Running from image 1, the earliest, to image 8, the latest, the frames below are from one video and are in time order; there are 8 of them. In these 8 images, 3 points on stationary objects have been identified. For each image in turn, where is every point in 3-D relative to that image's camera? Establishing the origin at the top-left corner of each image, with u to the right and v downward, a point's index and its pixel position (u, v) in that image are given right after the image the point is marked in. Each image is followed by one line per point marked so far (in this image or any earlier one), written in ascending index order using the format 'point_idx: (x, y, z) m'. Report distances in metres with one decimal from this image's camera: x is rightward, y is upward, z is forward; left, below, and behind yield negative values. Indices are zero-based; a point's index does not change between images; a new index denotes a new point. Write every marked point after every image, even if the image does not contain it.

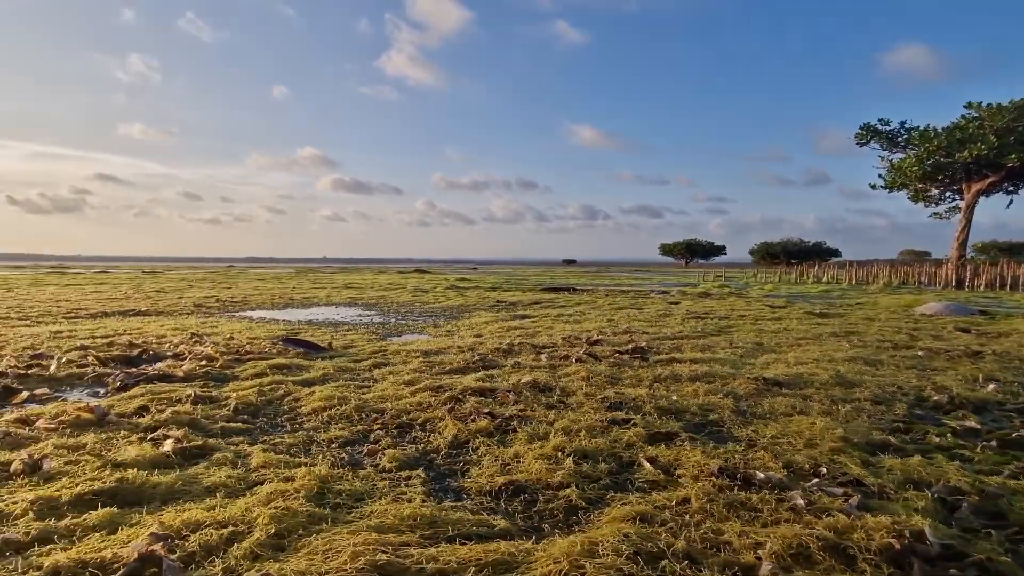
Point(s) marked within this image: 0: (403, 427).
0: (-1.8, -2.3, +9.6) m
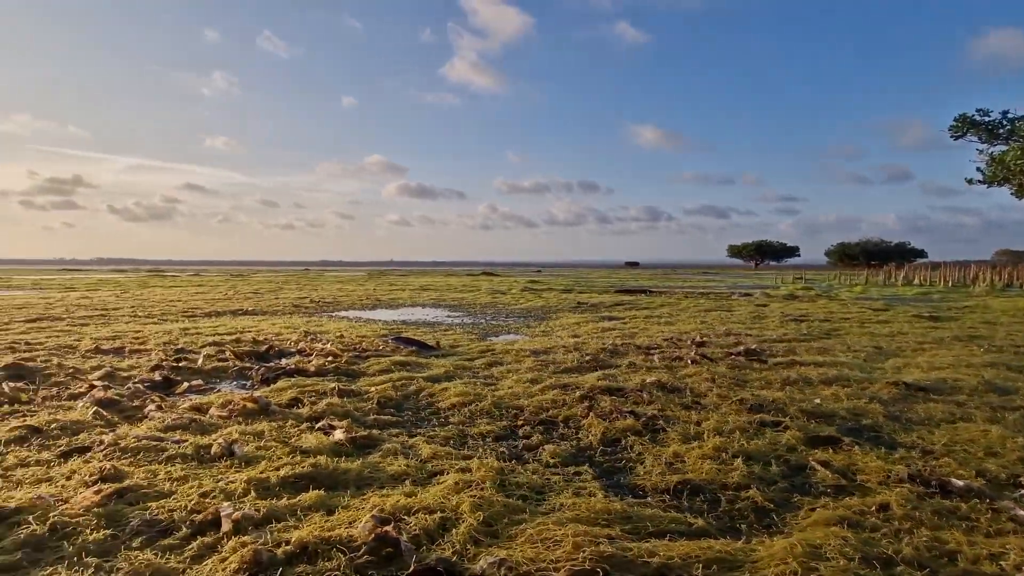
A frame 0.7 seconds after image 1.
0: (+0.6, -2.3, +9.6) m
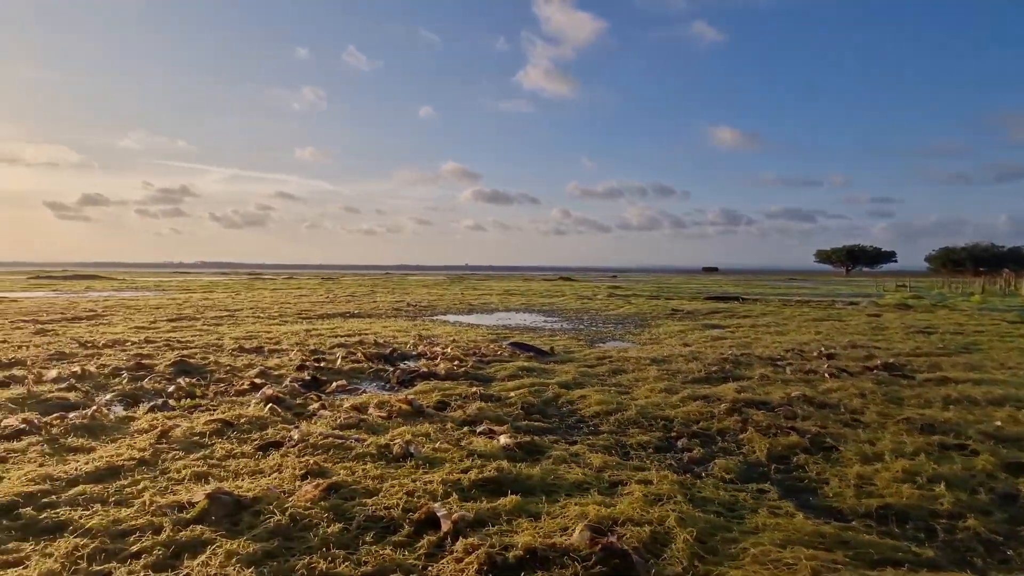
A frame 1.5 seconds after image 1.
0: (+3.1, -2.4, +9.4) m
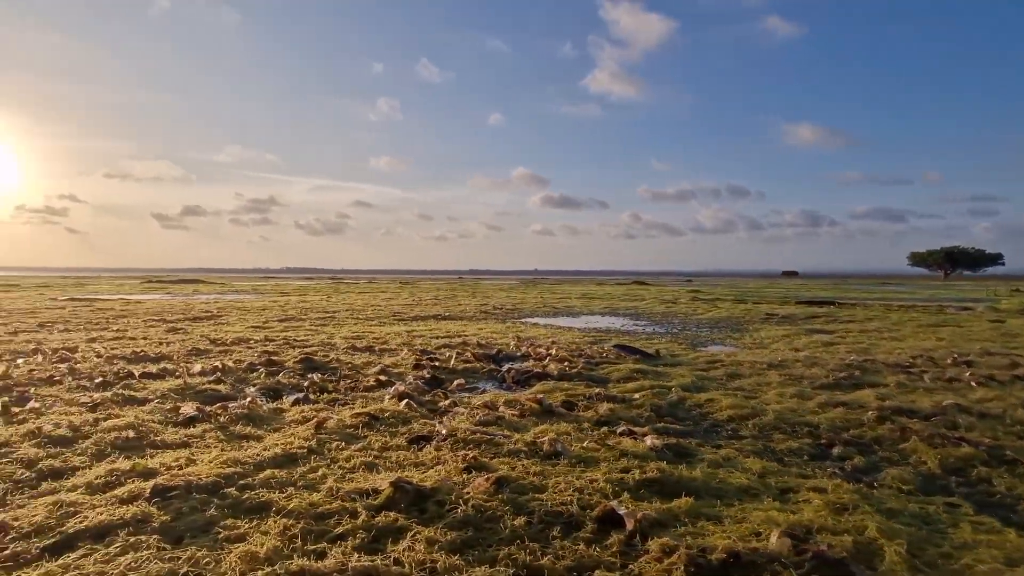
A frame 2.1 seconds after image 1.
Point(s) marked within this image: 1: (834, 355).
0: (+5.3, -2.4, +8.8) m
1: (+10.7, -2.2, +19.4) m
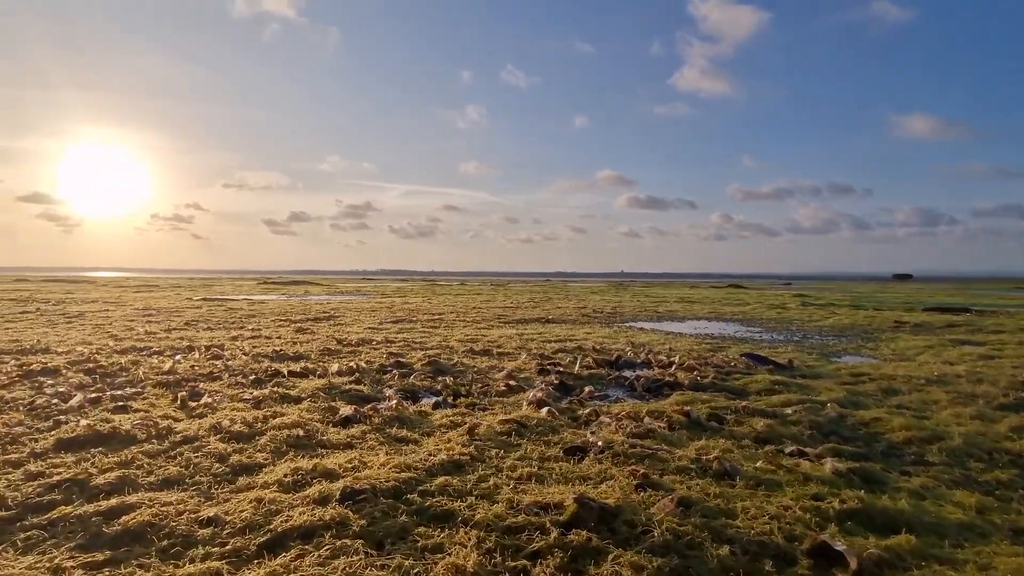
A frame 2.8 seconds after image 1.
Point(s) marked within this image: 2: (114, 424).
0: (+7.5, -2.5, +7.6) m
1: (+14.5, -2.4, +17.2) m
2: (-6.1, -2.1, +8.8) m
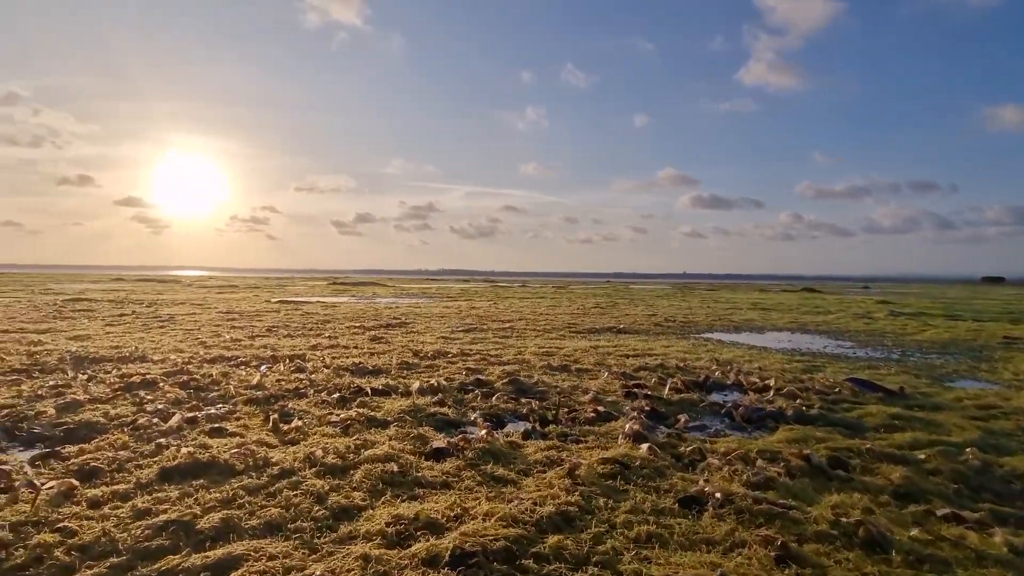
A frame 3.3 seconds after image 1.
0: (+8.8, -3.0, +6.2) m
1: (+16.7, -3.0, +15.0) m
2: (-4.6, -2.5, +8.8) m
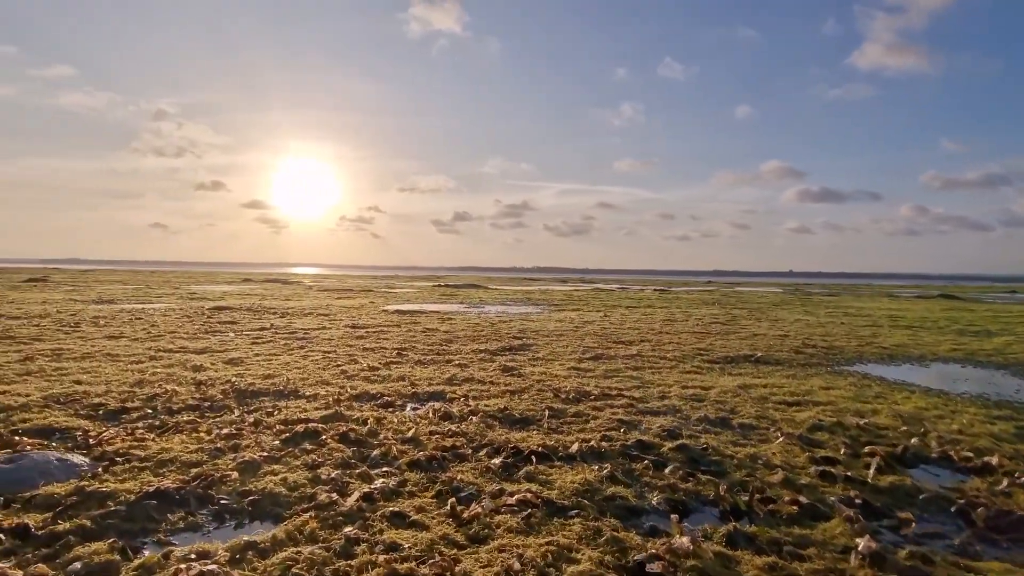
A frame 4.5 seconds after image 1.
0: (+11.2, -4.5, +3.5) m
1: (+20.5, -4.6, +10.9) m
2: (-1.5, -3.7, +8.2) m
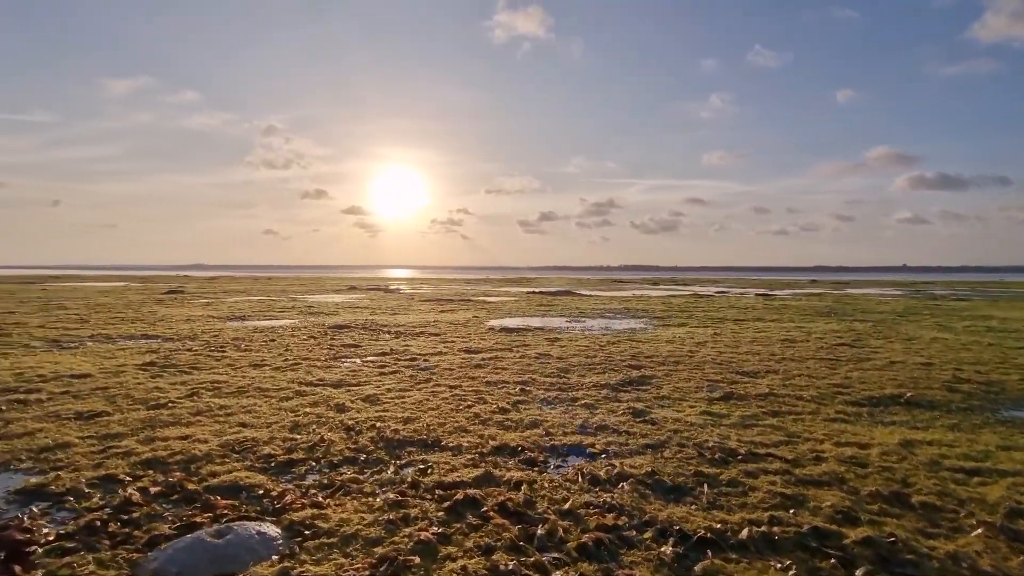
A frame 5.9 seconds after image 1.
0: (+13.3, -6.2, +1.4) m
1: (+23.6, -6.2, +7.3) m
2: (+1.4, -5.5, +8.0) m
